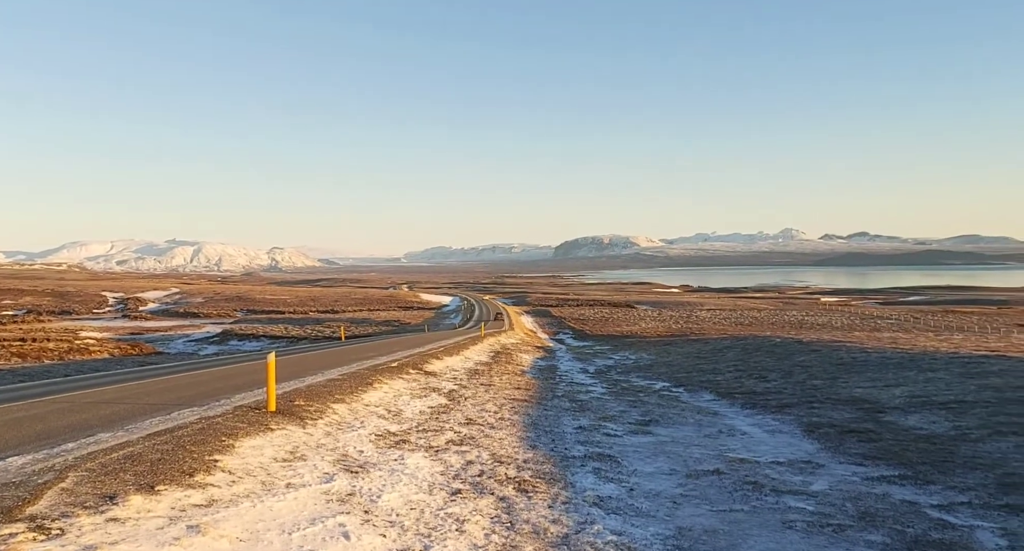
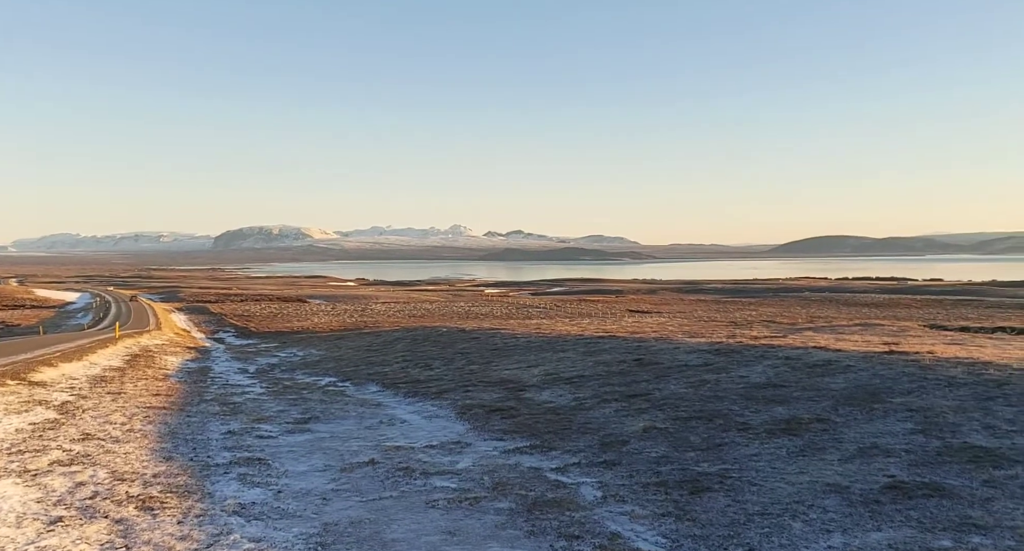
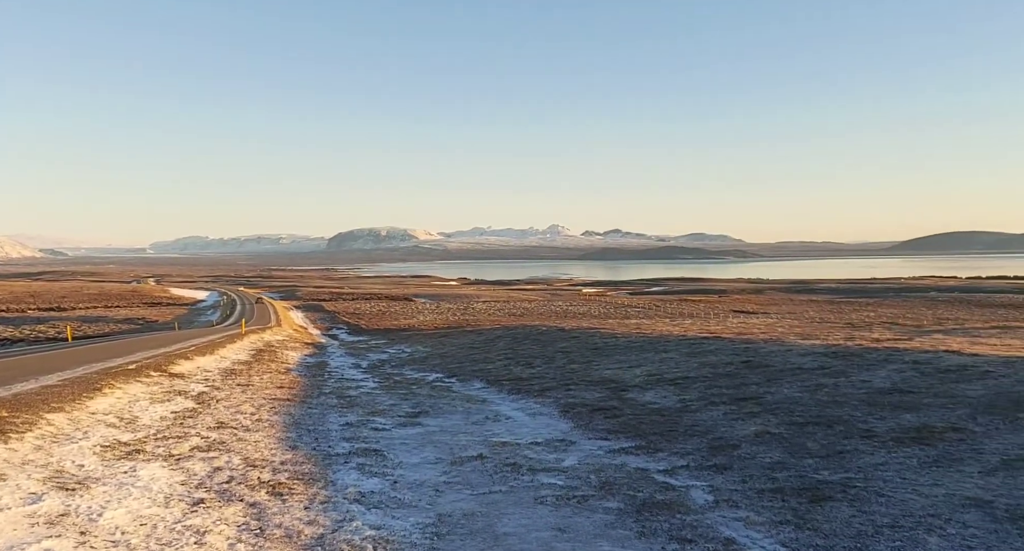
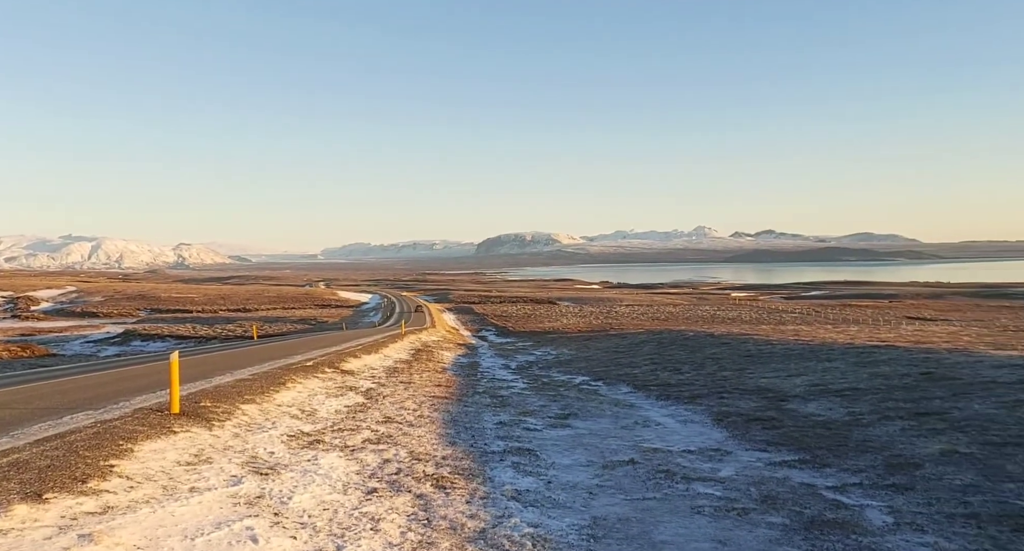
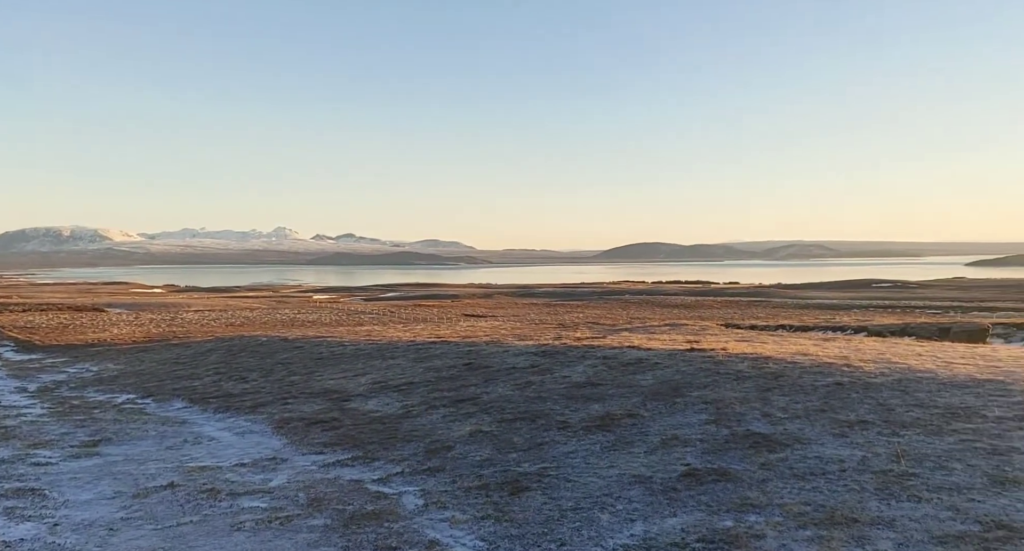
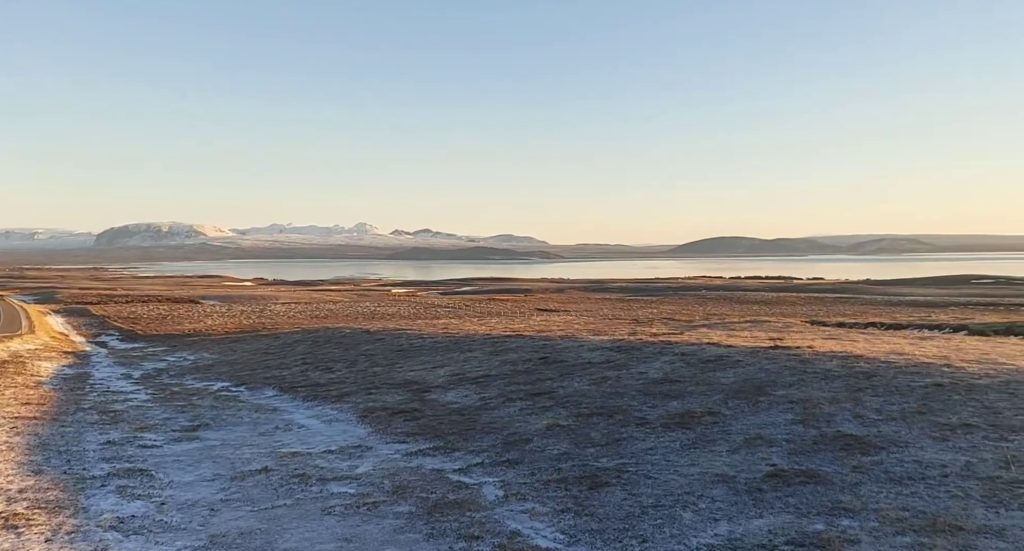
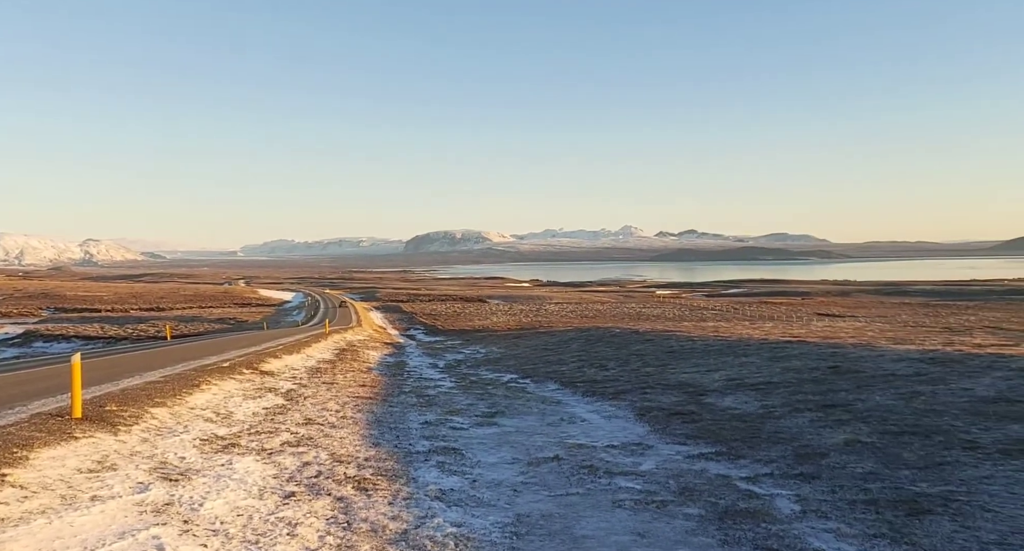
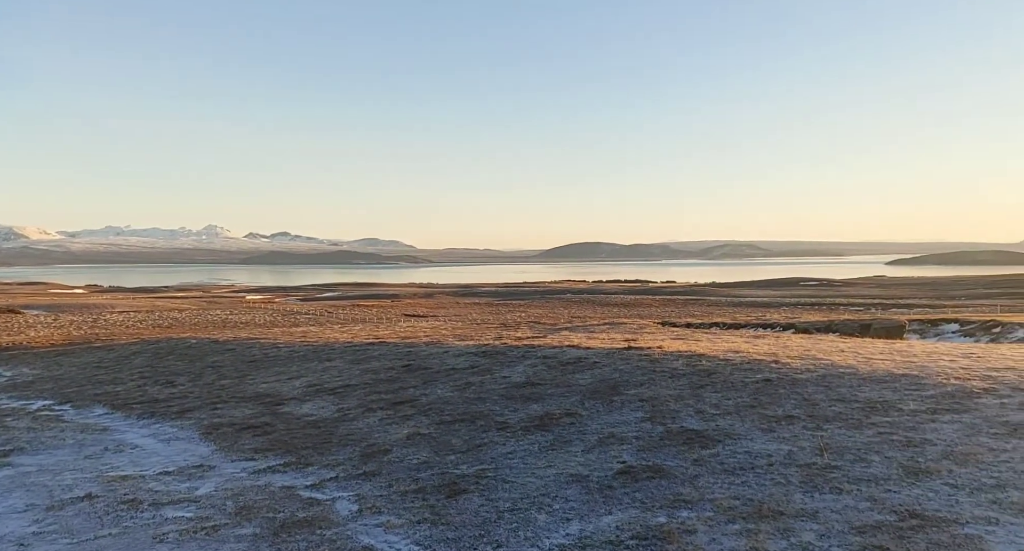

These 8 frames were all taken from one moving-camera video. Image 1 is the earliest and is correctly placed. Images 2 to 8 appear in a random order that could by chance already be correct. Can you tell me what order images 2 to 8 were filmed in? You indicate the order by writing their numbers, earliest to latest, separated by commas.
4, 7, 3, 2, 6, 5, 8
